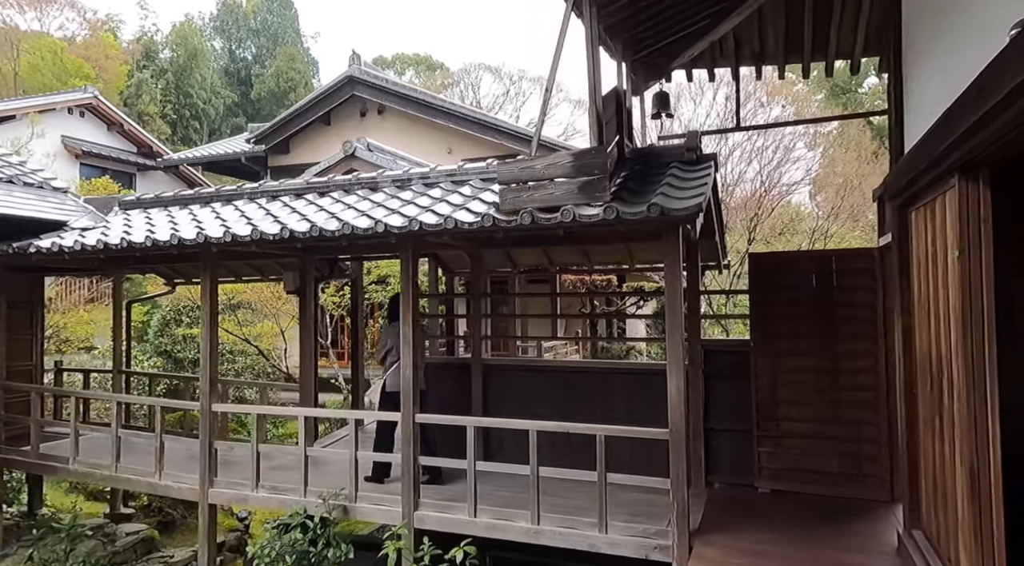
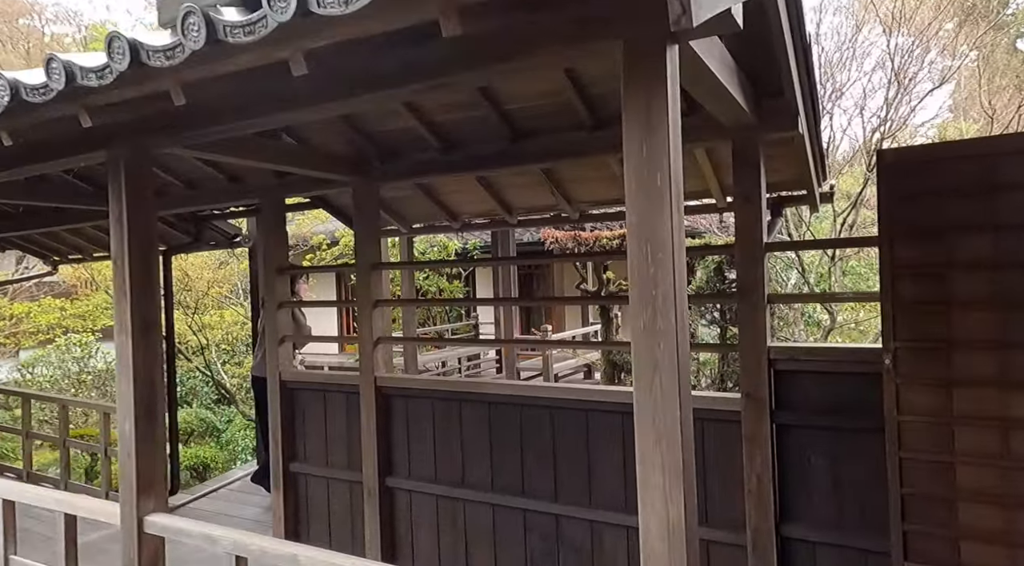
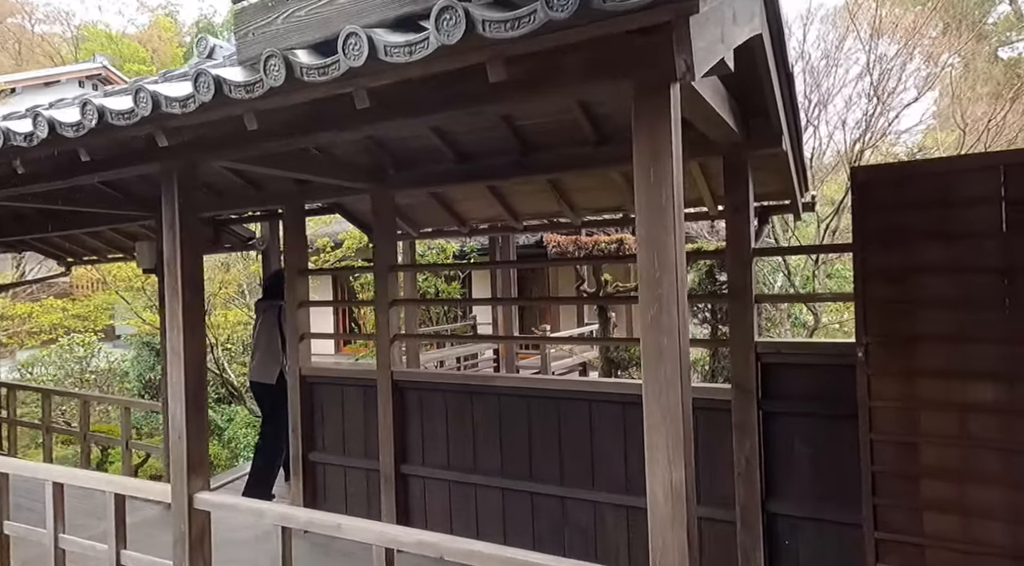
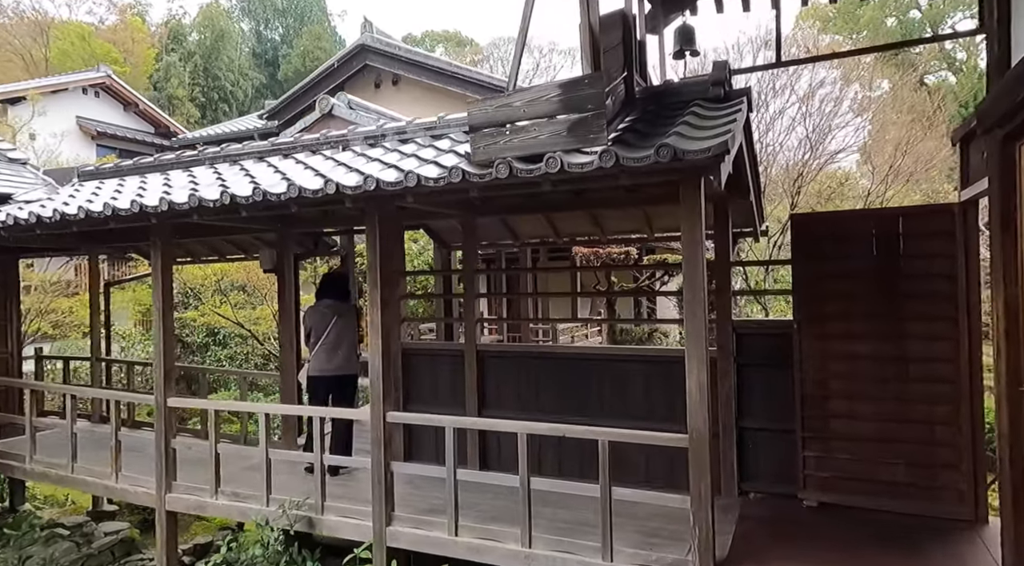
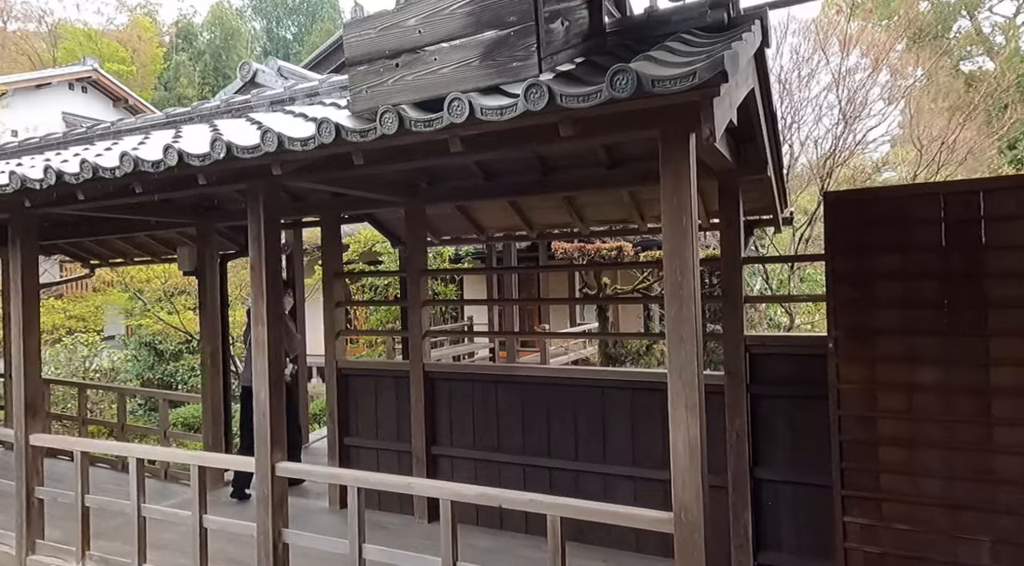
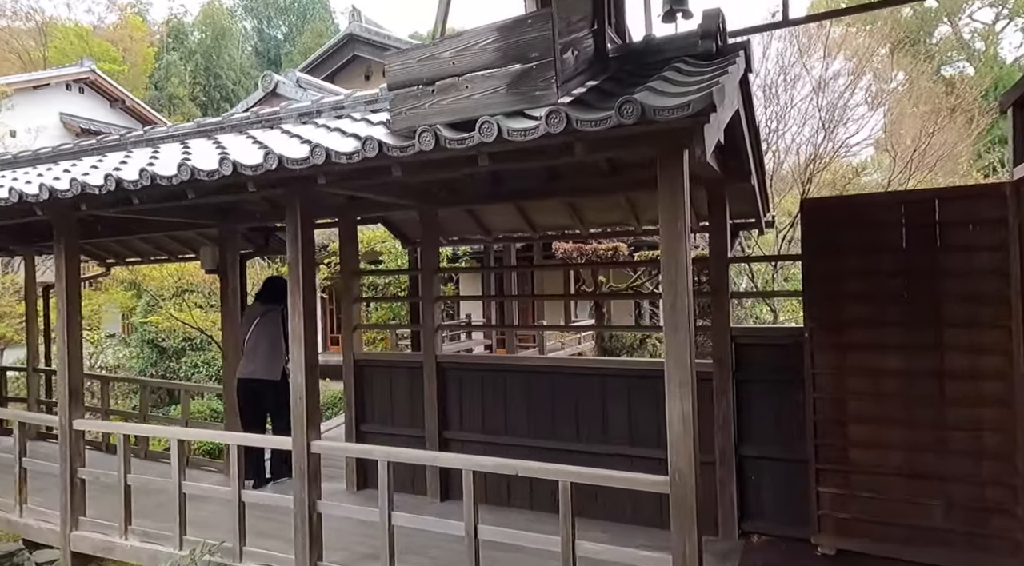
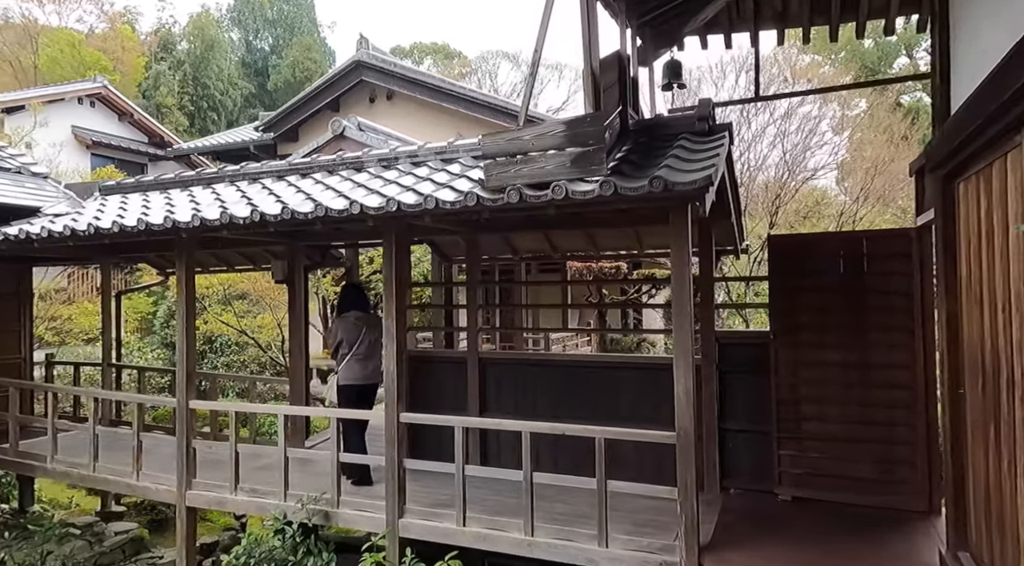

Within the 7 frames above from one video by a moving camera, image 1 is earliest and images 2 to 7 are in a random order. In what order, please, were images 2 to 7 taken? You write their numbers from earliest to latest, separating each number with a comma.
7, 4, 6, 5, 3, 2
